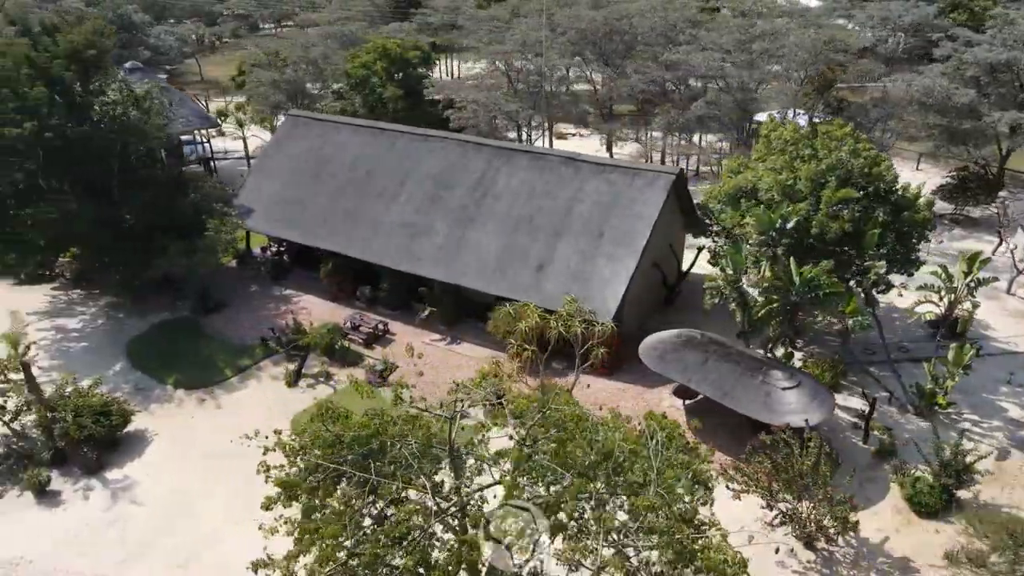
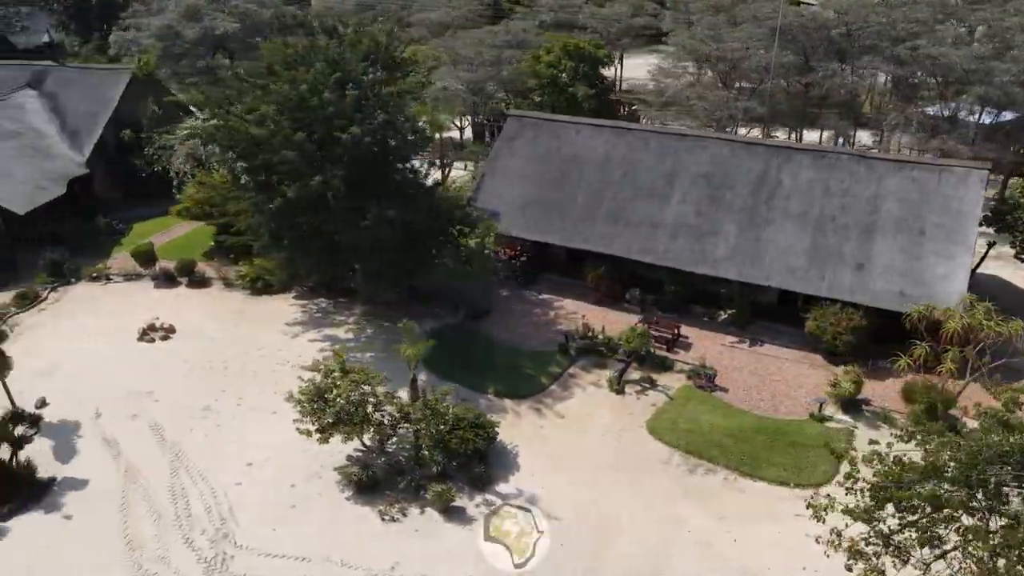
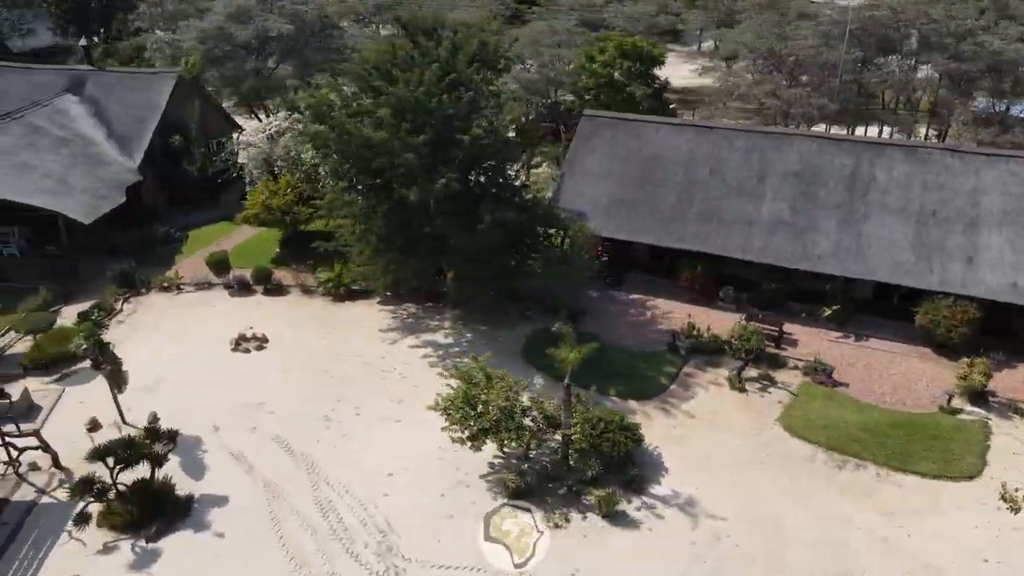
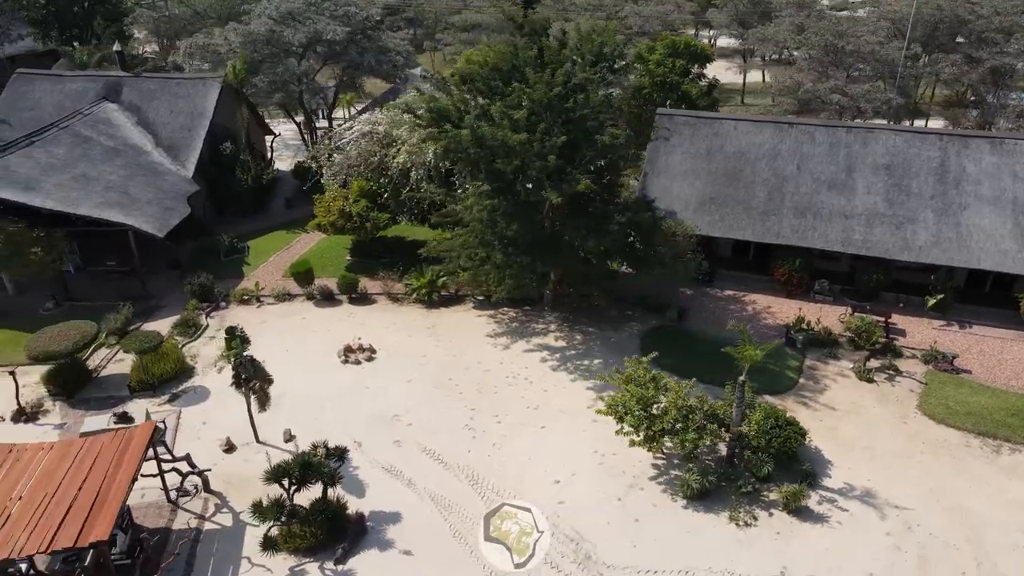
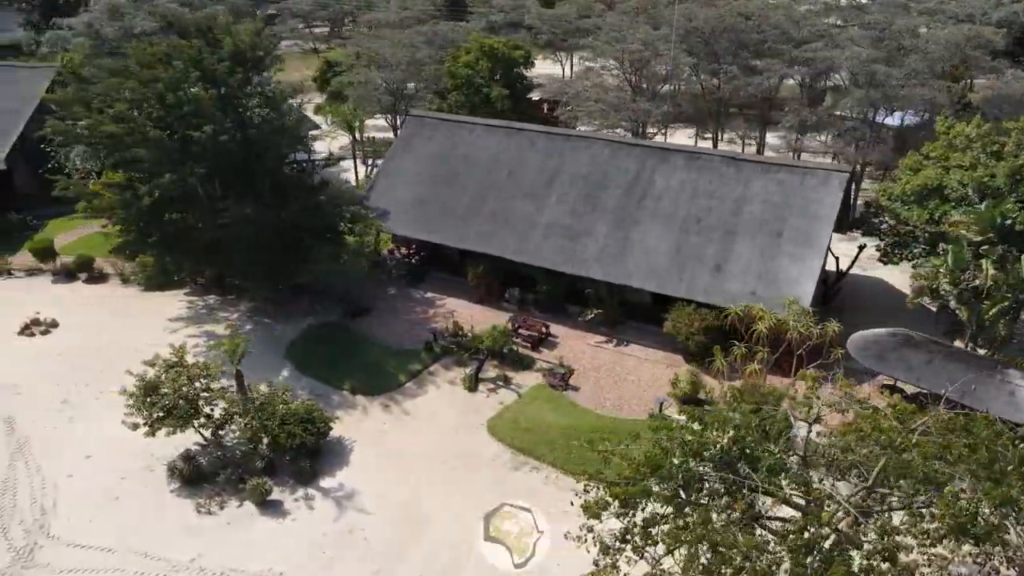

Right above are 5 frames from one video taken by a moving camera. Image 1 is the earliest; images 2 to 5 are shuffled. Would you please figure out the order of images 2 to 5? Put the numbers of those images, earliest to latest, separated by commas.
5, 2, 3, 4
